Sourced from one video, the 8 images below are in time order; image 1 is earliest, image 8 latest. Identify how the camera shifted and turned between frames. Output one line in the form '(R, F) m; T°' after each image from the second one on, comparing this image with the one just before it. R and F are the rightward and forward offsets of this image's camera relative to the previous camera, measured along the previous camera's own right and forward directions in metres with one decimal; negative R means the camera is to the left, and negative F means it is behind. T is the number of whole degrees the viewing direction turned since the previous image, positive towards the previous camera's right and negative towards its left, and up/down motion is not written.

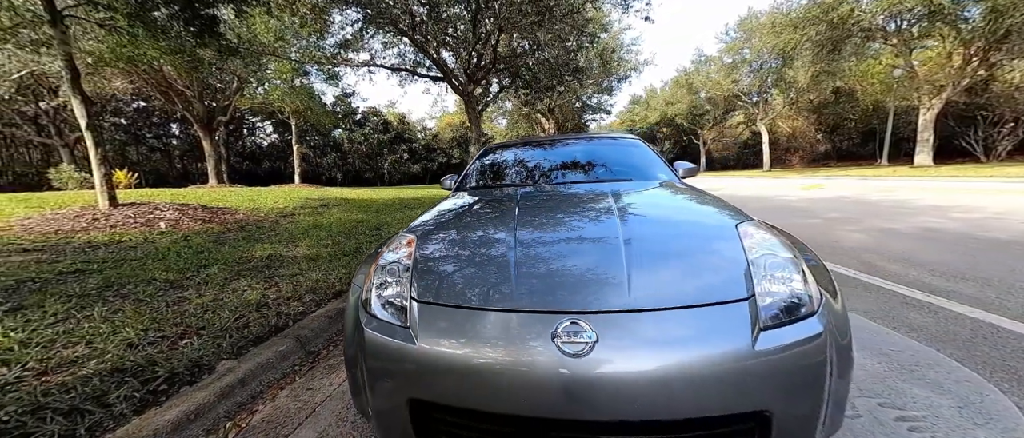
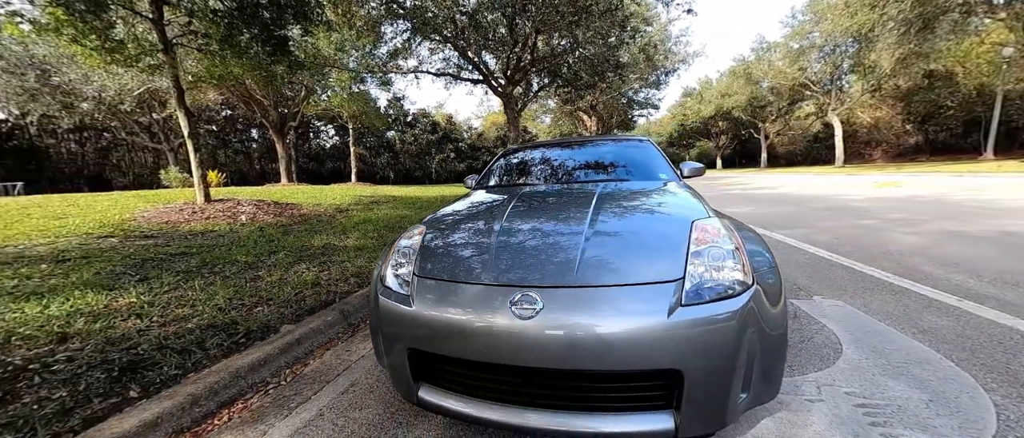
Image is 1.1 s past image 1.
(+0.3, -0.3) m; -8°
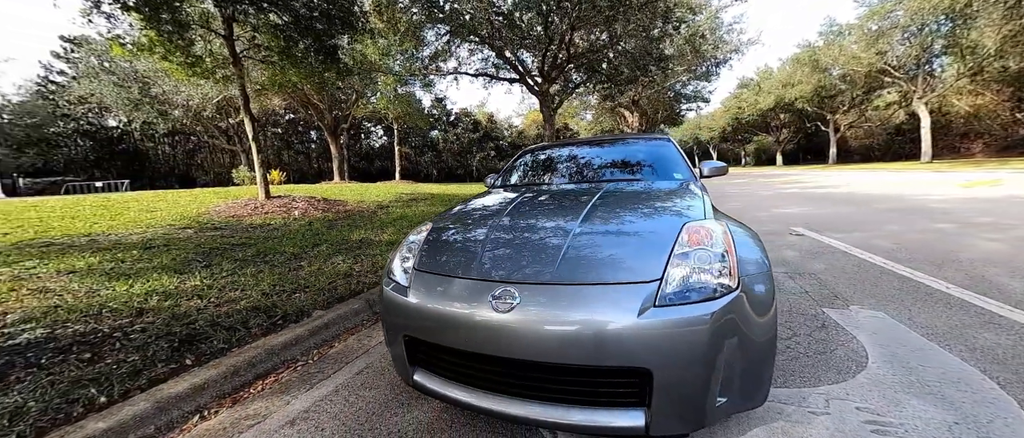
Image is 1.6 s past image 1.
(+0.3, -0.1) m; -7°
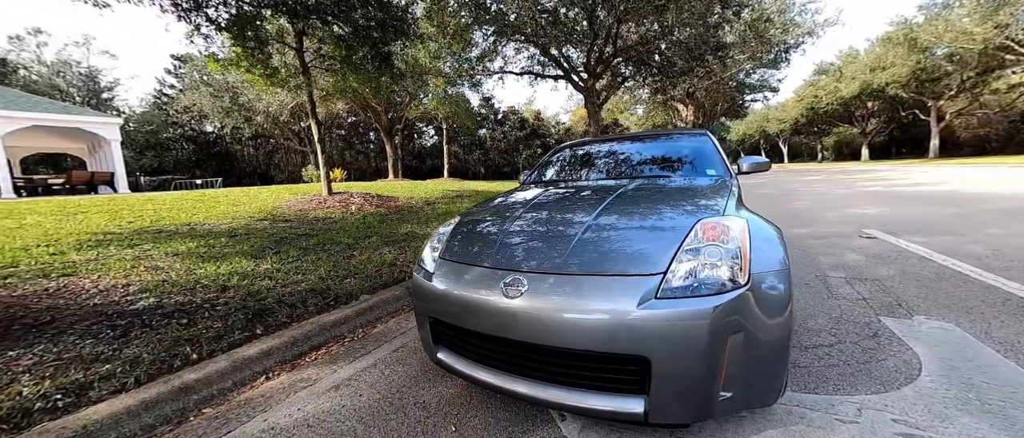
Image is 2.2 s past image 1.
(+0.2, -0.1) m; -8°
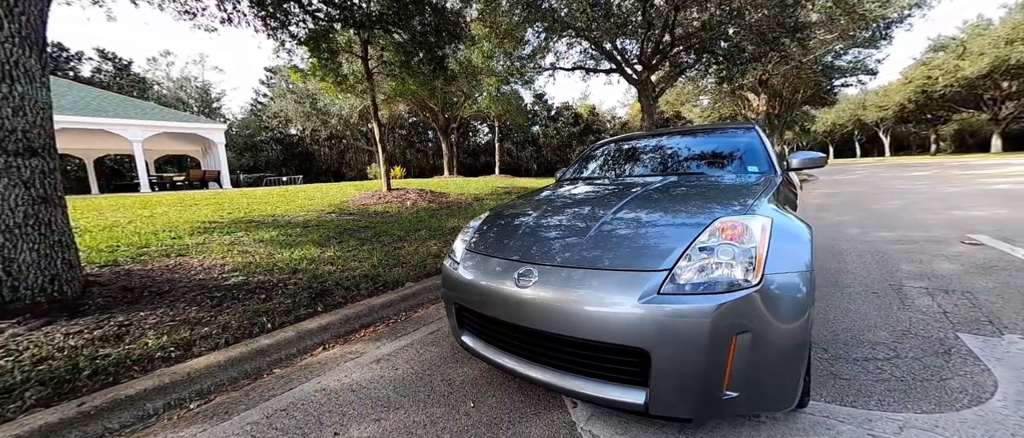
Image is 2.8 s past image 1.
(+0.2, -0.1) m; -9°
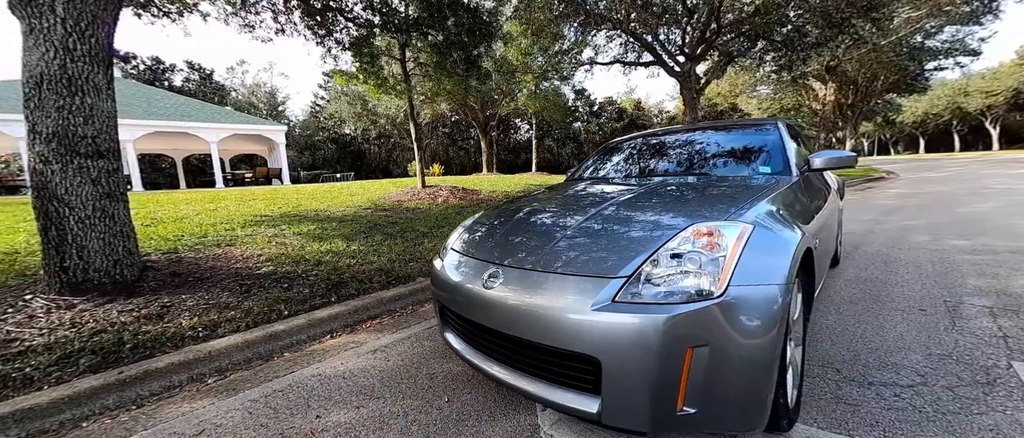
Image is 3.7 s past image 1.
(+0.4, 0.0) m; -8°
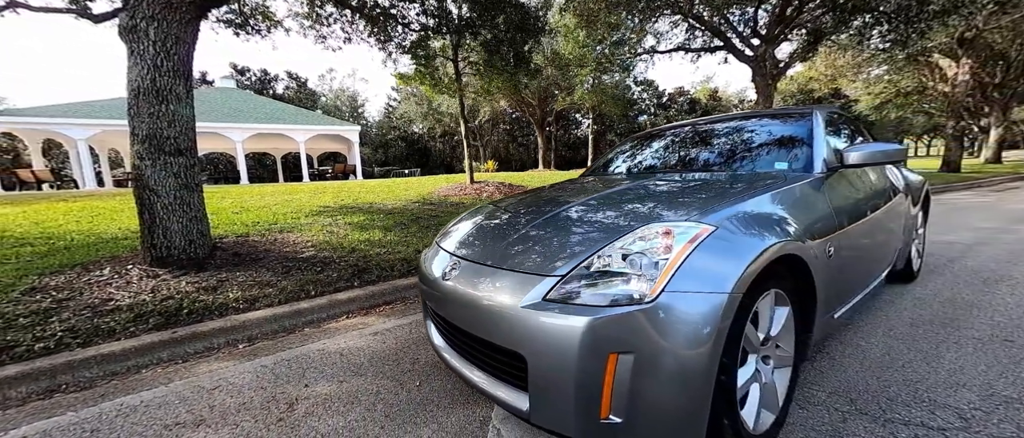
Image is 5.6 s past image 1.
(+0.5, 0.0) m; -11°
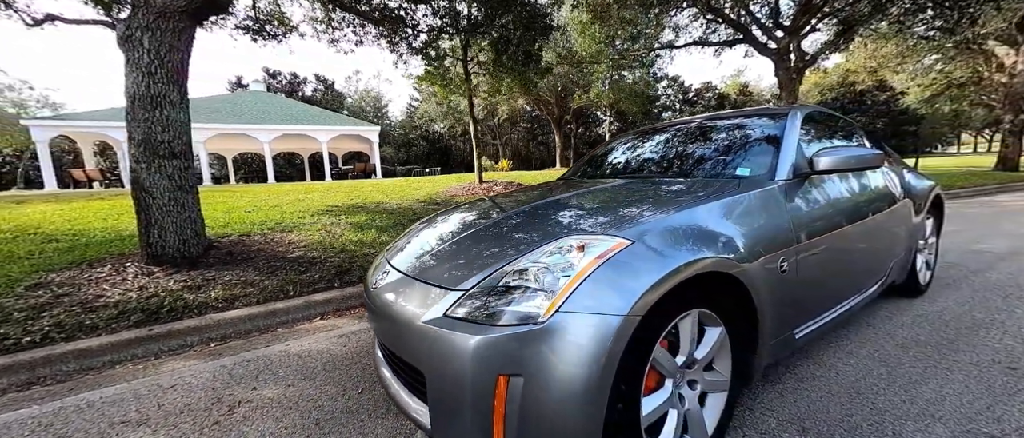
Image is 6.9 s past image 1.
(+0.4, +0.1) m; -4°
